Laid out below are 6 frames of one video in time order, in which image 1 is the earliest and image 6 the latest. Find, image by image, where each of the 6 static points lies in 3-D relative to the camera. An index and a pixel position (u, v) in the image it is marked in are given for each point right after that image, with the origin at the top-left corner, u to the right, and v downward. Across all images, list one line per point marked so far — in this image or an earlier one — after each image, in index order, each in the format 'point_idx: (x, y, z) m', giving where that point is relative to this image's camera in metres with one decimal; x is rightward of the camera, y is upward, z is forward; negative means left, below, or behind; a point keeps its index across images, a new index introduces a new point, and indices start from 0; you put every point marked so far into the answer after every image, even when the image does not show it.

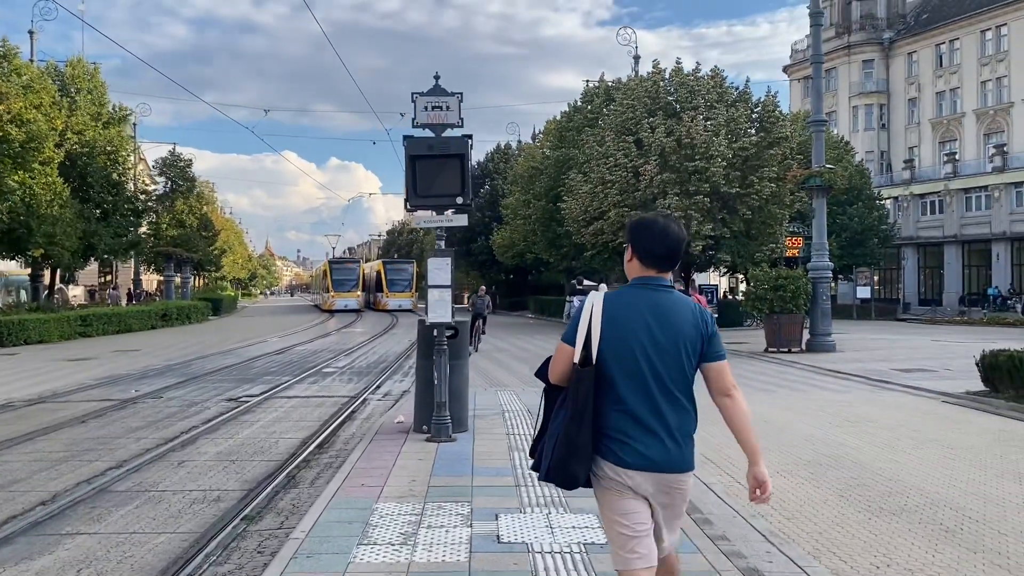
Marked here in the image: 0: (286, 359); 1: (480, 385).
0: (-5.3, -1.6, +19.8) m
1: (-0.6, -1.7, +14.6) m
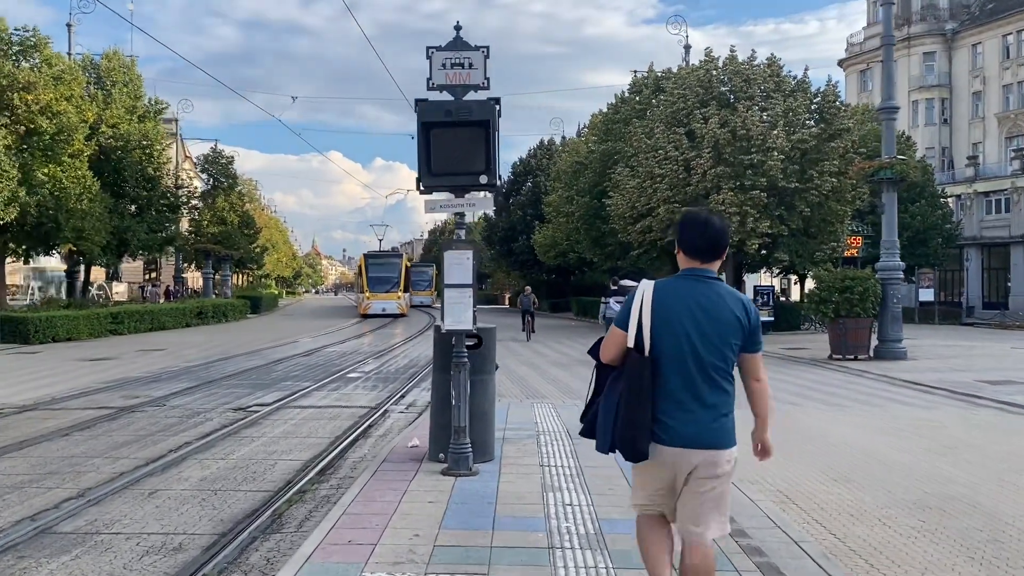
0: (-4.4, -1.6, +18.6) m
1: (+0.1, -1.7, +13.1) m
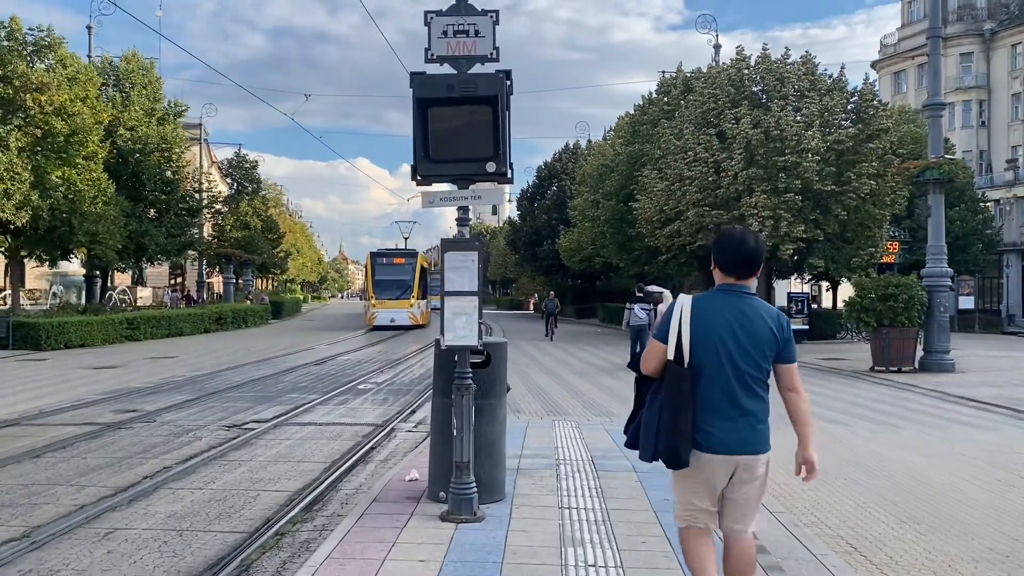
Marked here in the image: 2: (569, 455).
0: (-3.9, -1.7, +17.7) m
1: (+0.3, -1.8, +12.1) m
2: (+0.5, -1.6, +7.9) m
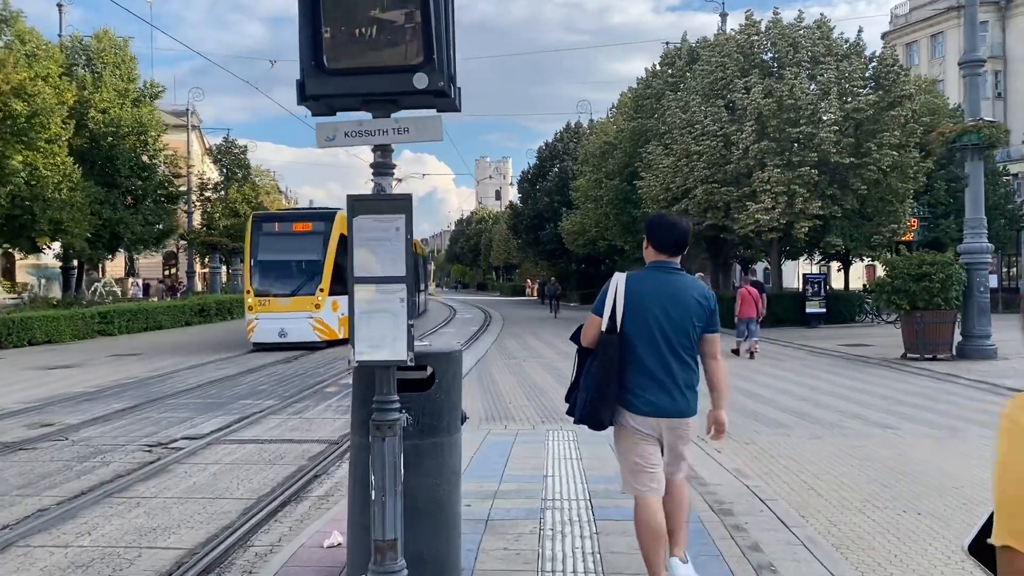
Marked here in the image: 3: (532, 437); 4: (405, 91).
0: (-4.1, -1.5, +15.8) m
1: (+0.2, -1.6, +10.2) m
2: (+0.3, -1.4, +6.0) m
3: (+0.2, -1.6, +9.0) m
4: (-0.5, +0.8, +3.4) m
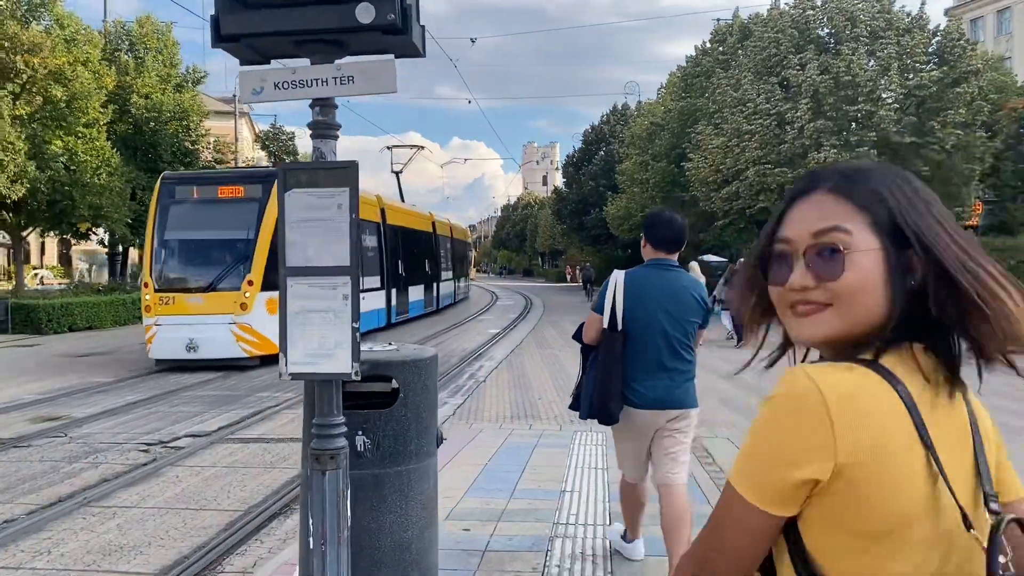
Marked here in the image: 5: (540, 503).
0: (-3.4, -1.3, +15.3) m
1: (+0.5, -1.4, +9.4) m
2: (+0.4, -1.4, +5.3) m
3: (+0.4, -1.4, +8.2) m
4: (-0.5, +0.8, +2.6) m
5: (+0.2, -1.4, +5.5) m
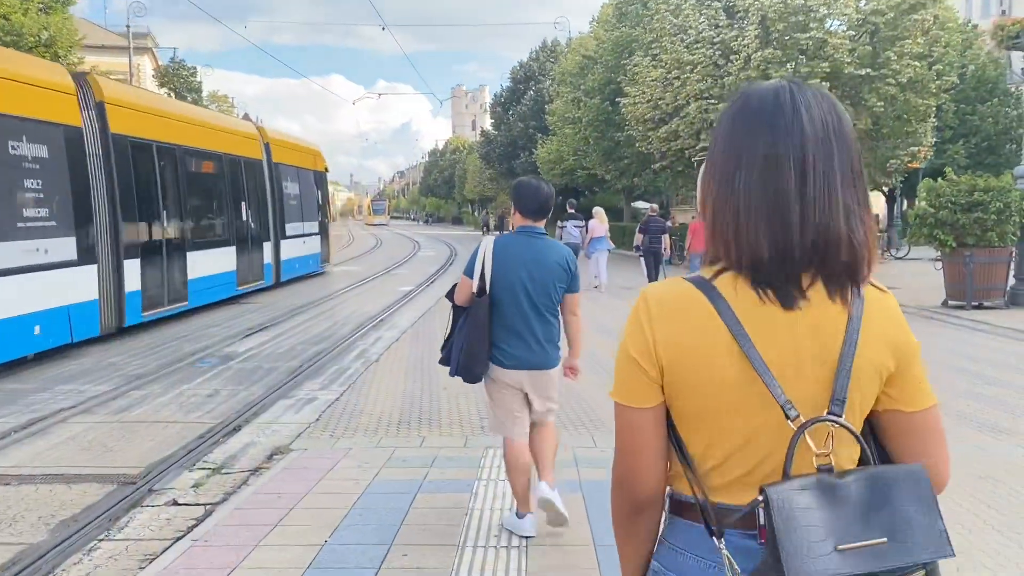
0: (-4.8, -0.6, +12.2) m
1: (-0.4, -1.1, +6.7) m
2: (-0.2, -1.3, +2.6) m
3: (-0.3, -1.2, +5.5) m
4: (-0.9, +0.8, -0.2) m
5: (-0.4, -1.2, +2.8) m
